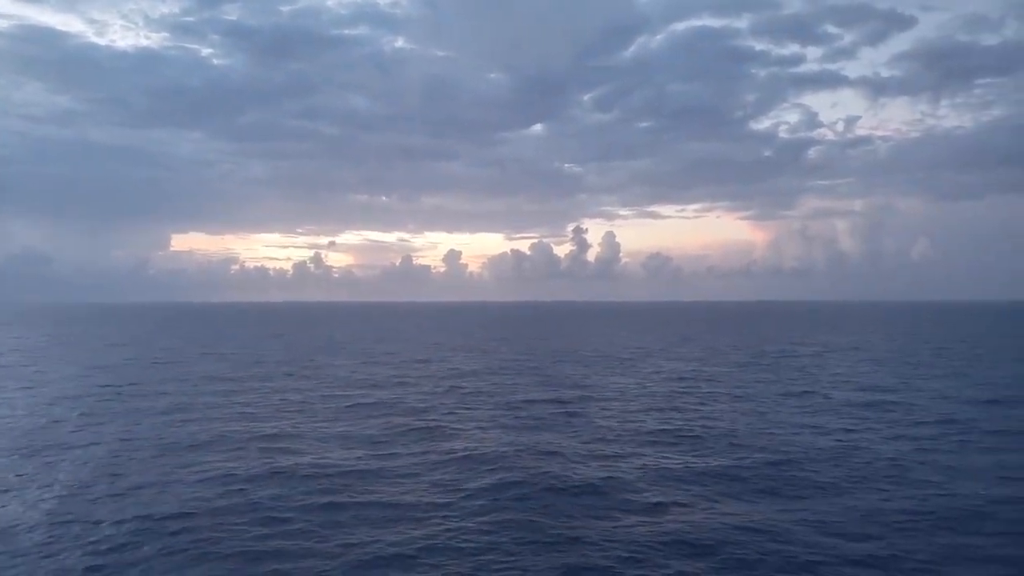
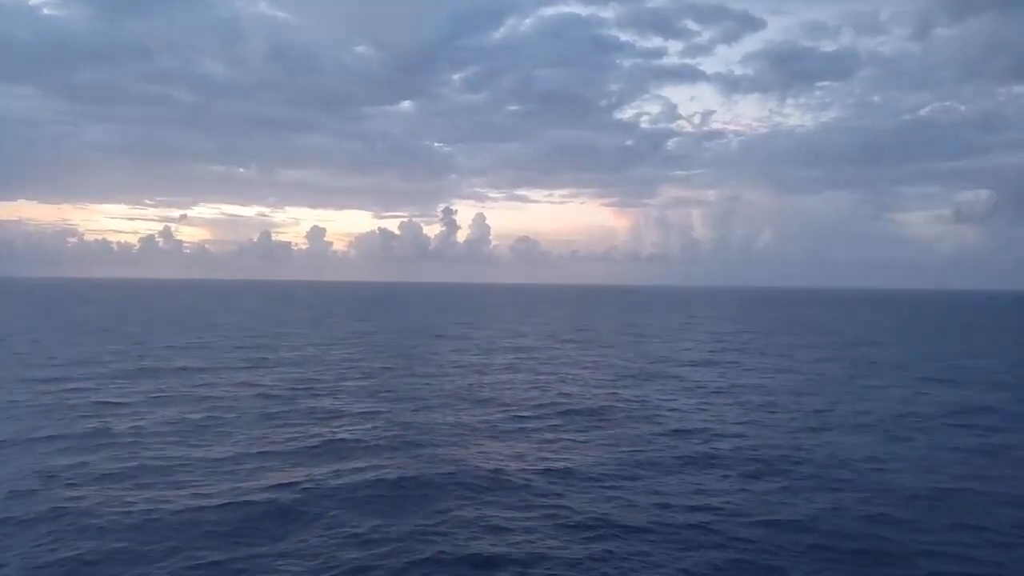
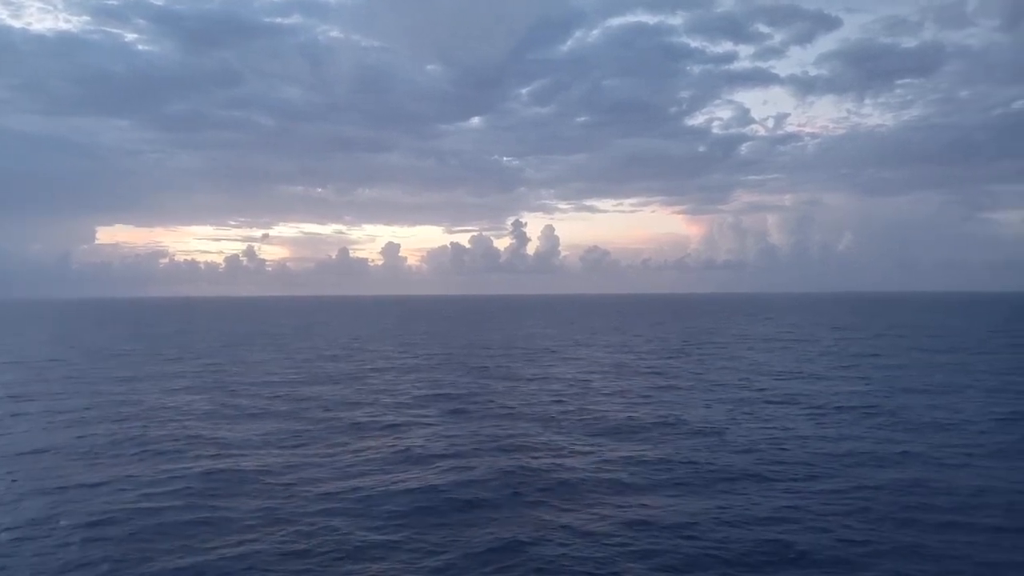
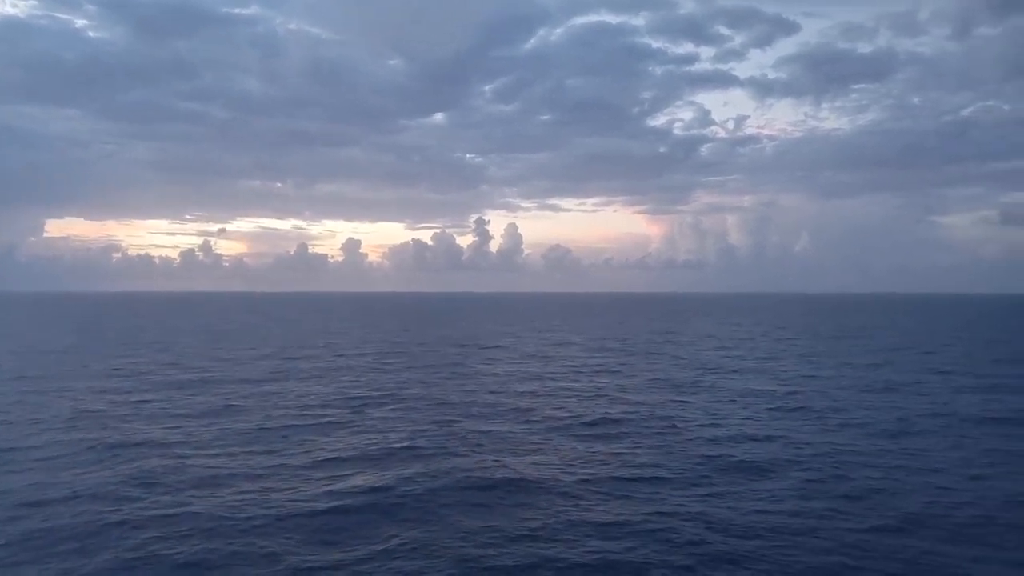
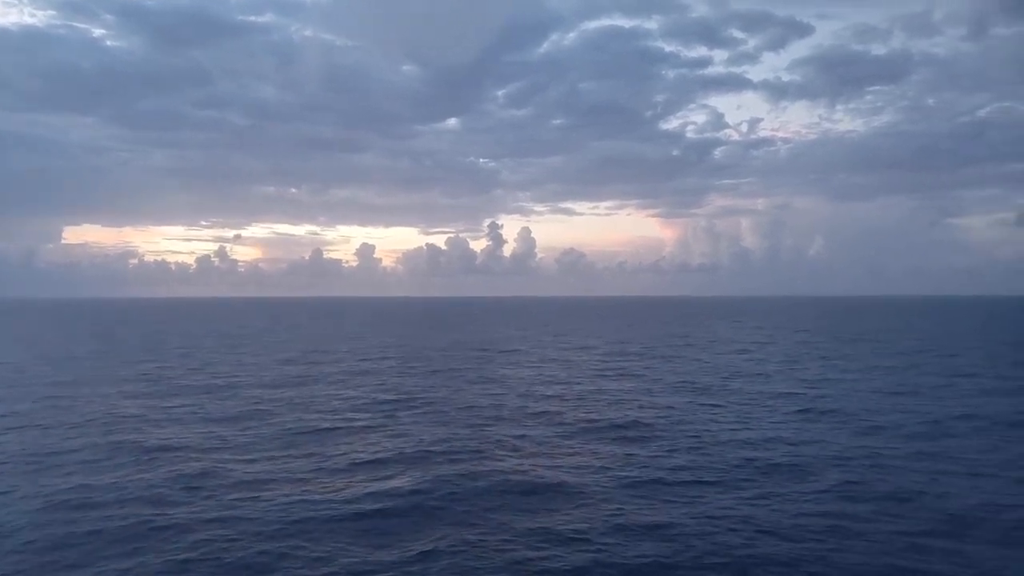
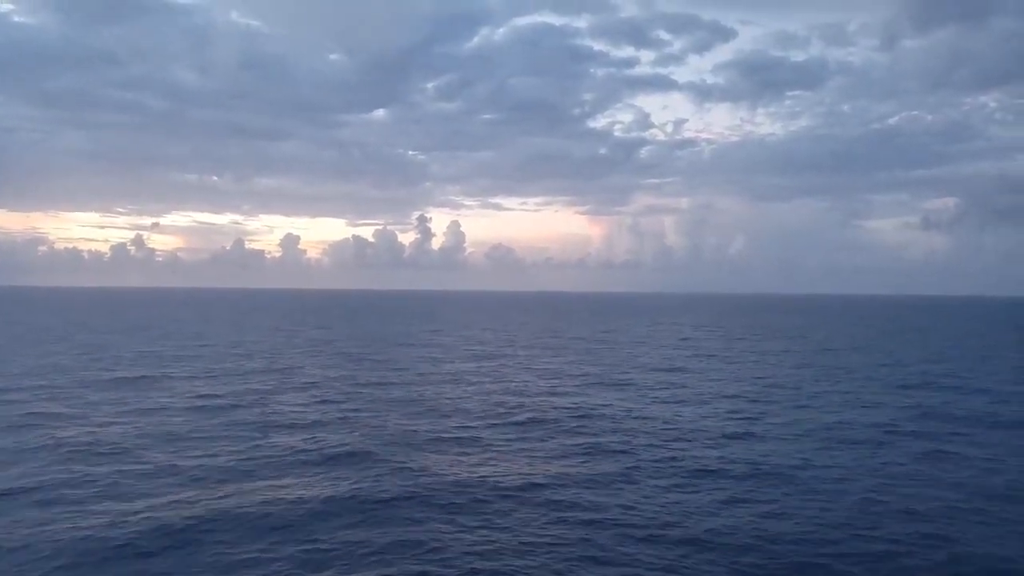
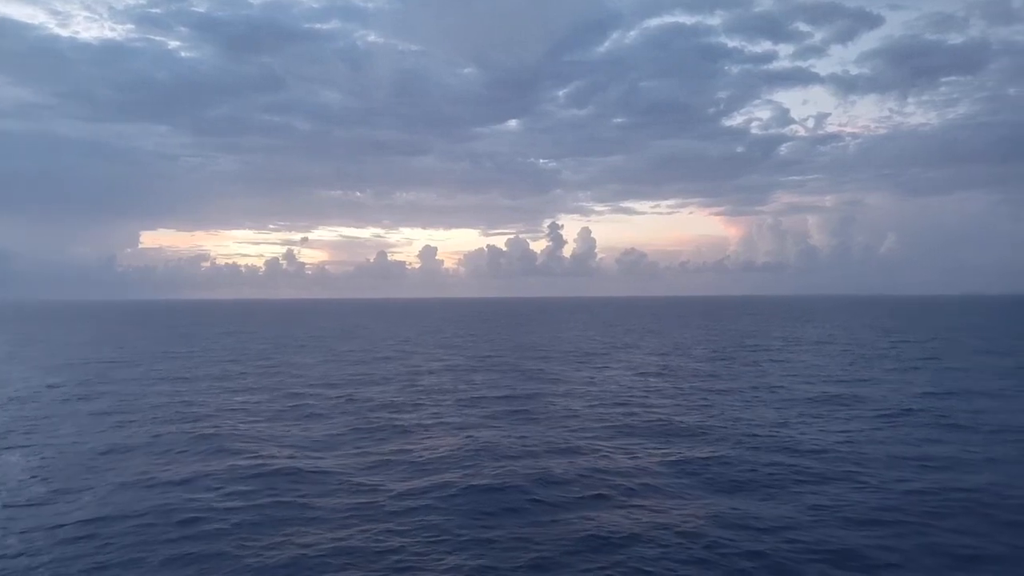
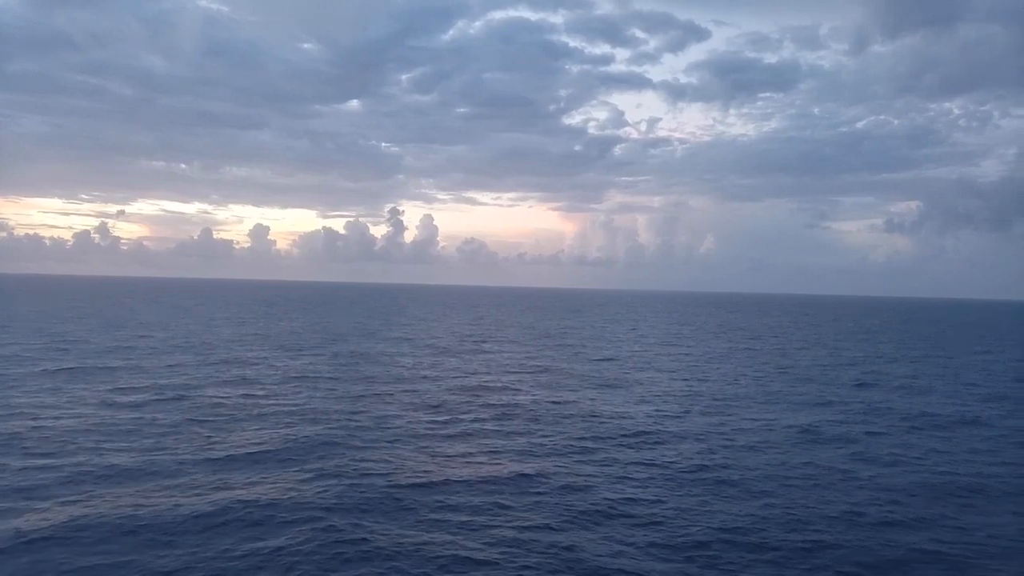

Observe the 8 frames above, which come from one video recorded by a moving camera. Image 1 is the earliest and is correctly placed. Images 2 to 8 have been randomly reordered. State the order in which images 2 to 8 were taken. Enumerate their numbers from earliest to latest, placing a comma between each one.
7, 3, 5, 4, 2, 6, 8
